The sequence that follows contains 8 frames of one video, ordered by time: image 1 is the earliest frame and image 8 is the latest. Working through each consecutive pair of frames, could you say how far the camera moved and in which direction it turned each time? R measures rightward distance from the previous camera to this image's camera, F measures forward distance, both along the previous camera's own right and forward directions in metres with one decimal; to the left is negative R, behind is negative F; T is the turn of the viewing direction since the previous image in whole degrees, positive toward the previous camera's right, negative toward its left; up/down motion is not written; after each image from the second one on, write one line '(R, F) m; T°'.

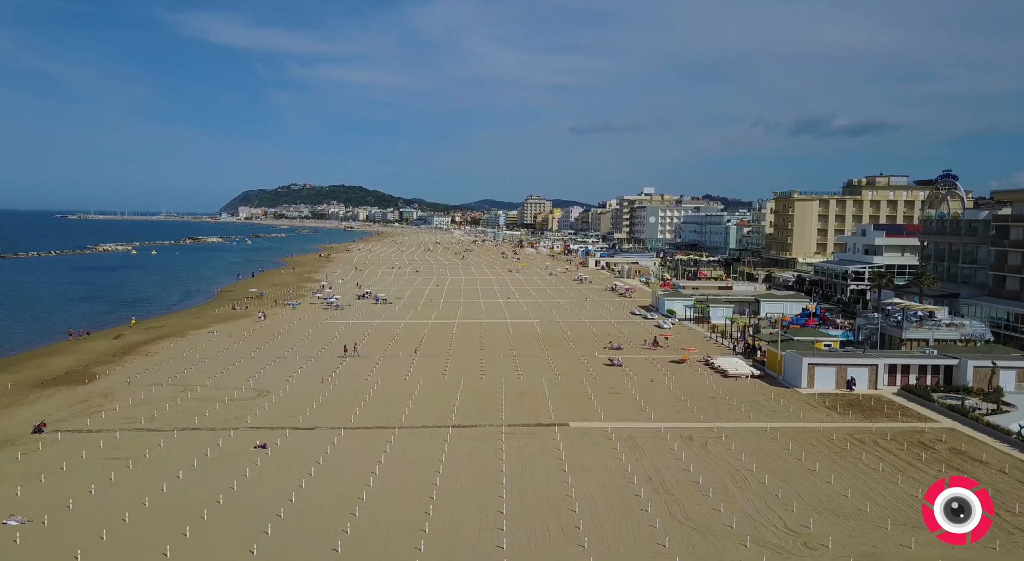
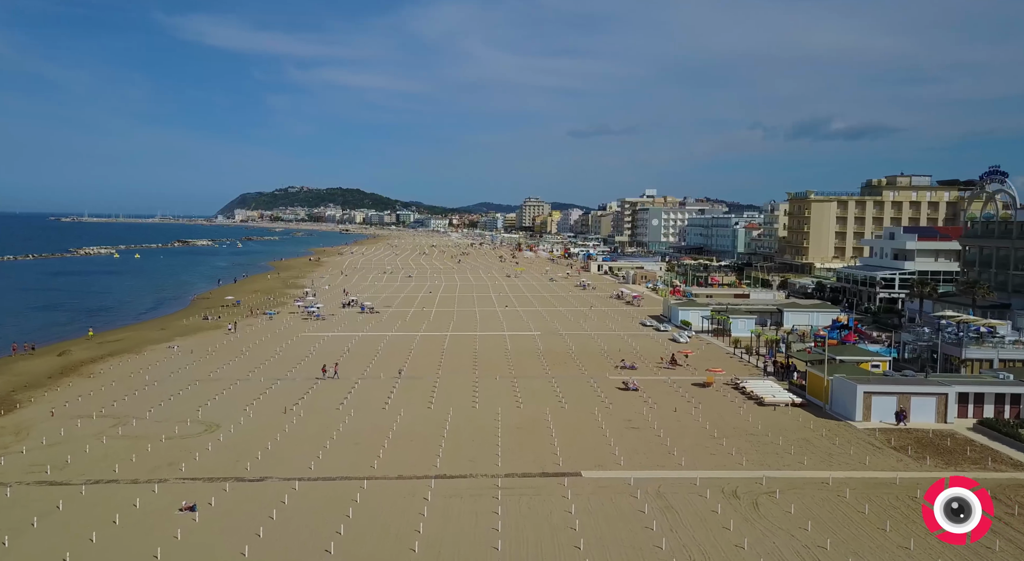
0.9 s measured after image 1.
(0.0, +5.1) m; 0°
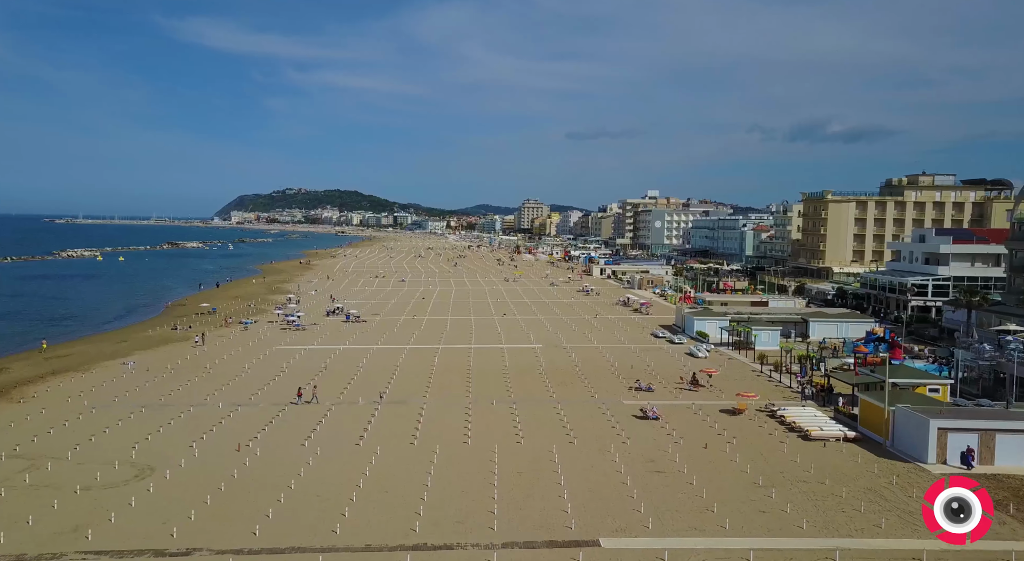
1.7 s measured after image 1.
(0.0, +4.6) m; 0°
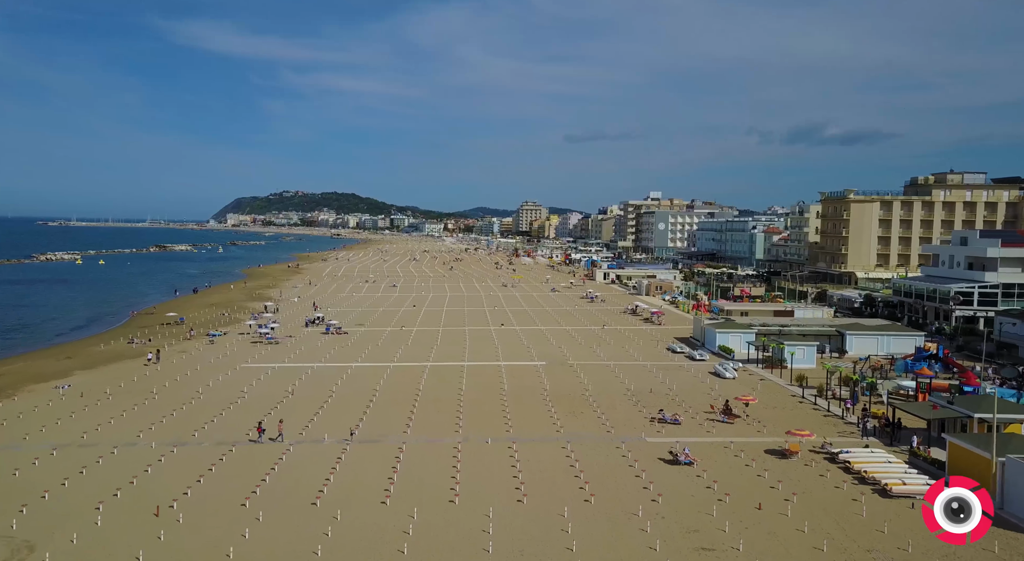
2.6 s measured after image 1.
(0.0, +5.2) m; 0°
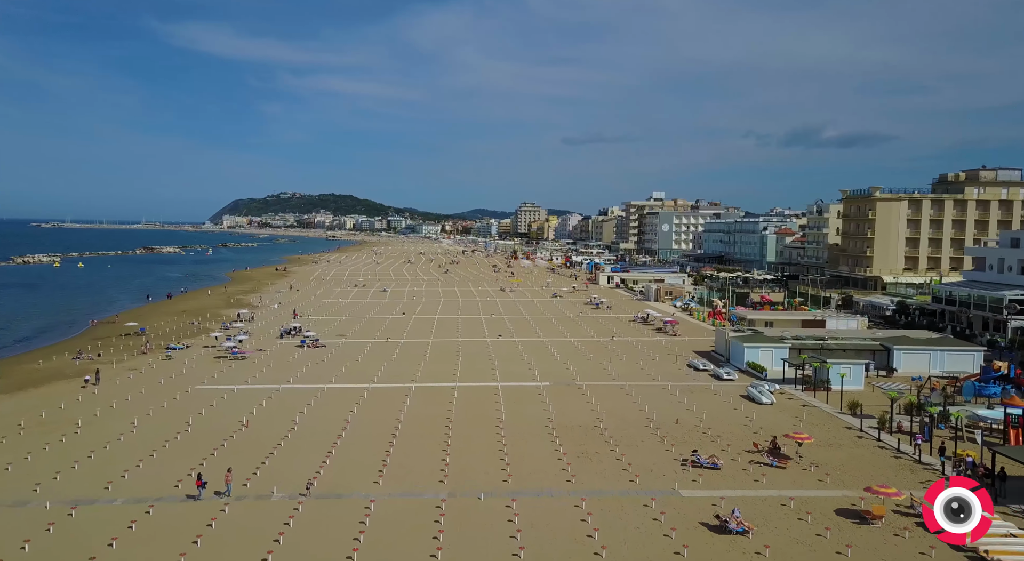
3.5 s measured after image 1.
(0.0, +5.2) m; 0°
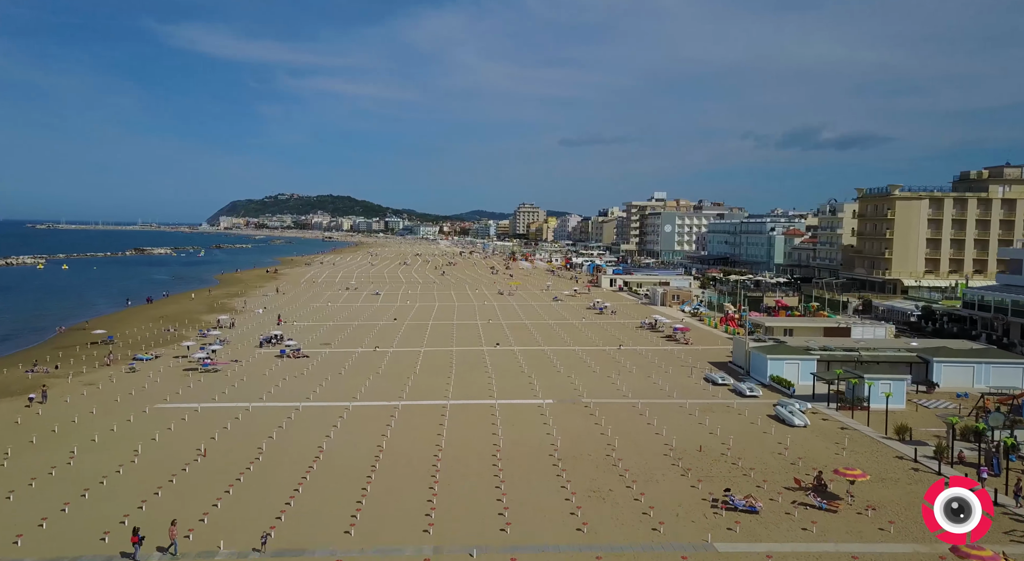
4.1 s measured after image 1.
(0.0, +3.4) m; 0°
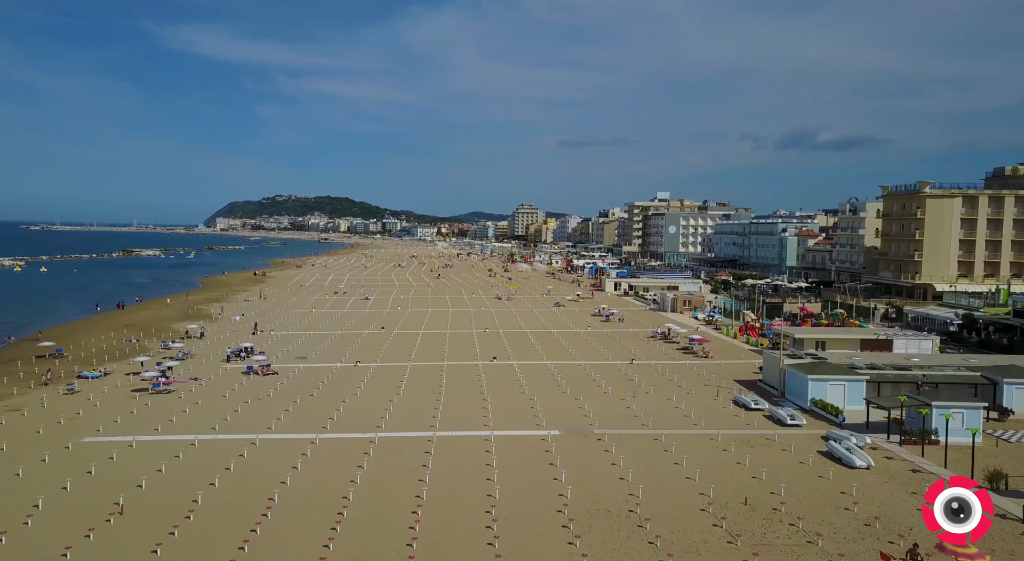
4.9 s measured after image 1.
(0.0, +4.6) m; 0°
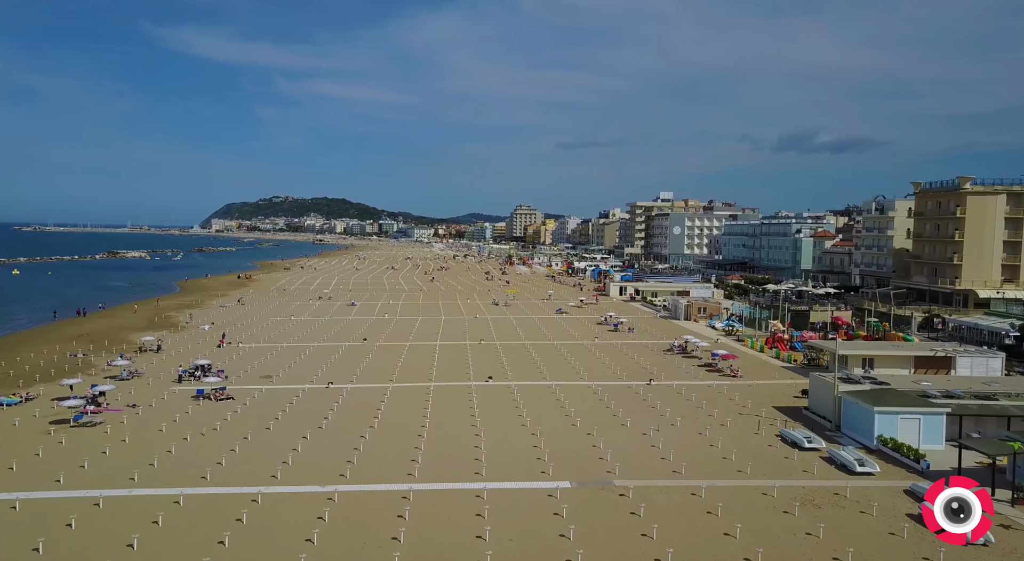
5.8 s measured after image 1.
(0.0, +5.2) m; 0°
